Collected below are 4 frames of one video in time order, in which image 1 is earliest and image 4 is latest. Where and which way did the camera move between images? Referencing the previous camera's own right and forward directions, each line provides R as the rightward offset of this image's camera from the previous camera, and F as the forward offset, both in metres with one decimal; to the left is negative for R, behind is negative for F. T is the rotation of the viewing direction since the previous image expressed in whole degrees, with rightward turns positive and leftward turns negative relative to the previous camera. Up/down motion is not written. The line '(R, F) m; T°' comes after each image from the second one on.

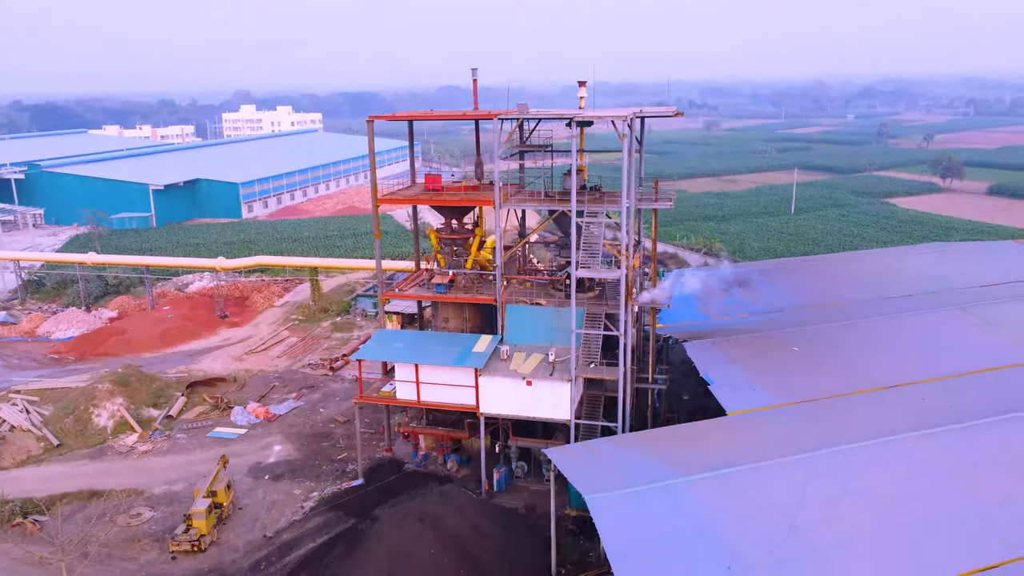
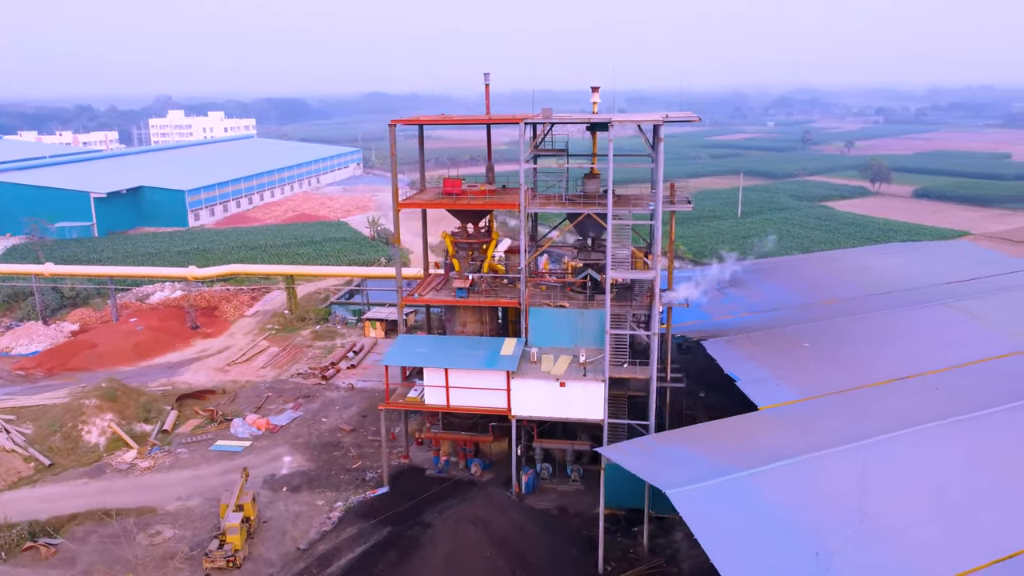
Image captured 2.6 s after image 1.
(-2.2, 0.0) m; +5°
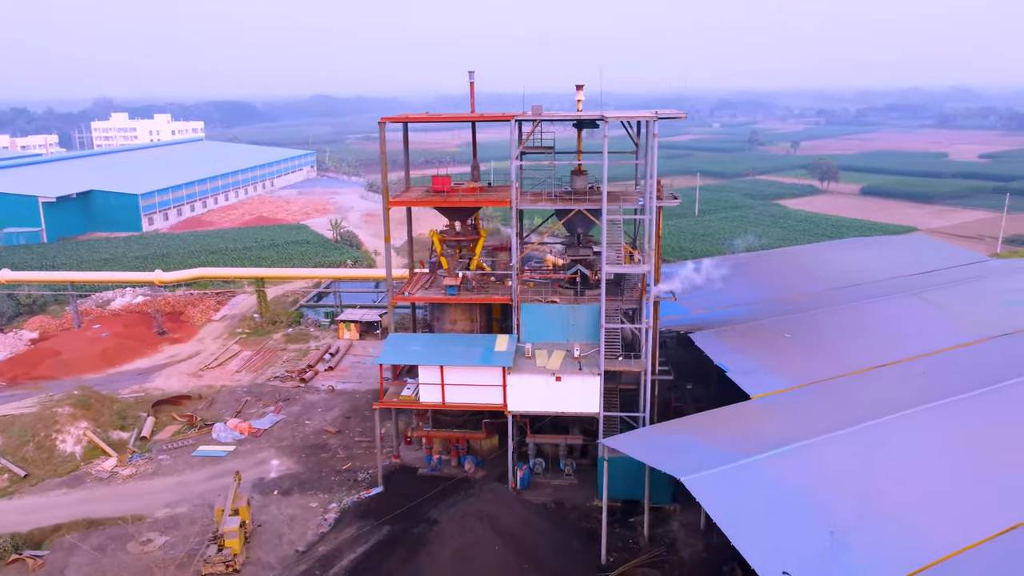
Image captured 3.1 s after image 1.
(-1.0, -0.1) m; +4°
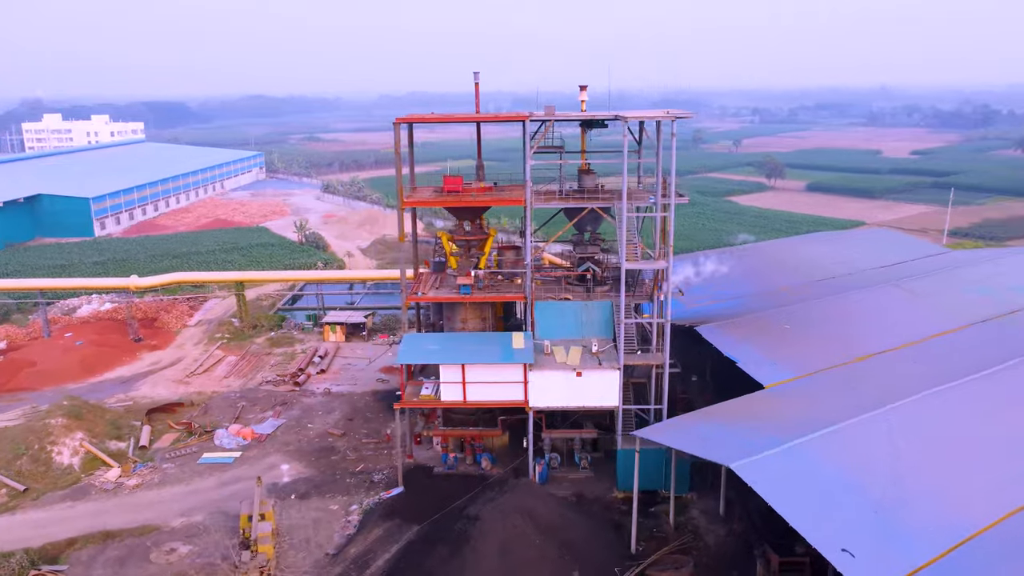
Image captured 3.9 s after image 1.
(-1.7, -0.2) m; +4°
